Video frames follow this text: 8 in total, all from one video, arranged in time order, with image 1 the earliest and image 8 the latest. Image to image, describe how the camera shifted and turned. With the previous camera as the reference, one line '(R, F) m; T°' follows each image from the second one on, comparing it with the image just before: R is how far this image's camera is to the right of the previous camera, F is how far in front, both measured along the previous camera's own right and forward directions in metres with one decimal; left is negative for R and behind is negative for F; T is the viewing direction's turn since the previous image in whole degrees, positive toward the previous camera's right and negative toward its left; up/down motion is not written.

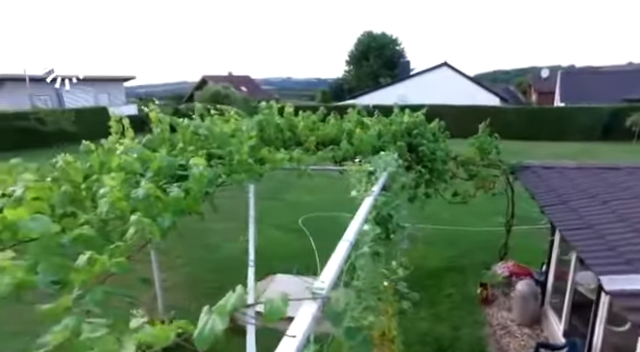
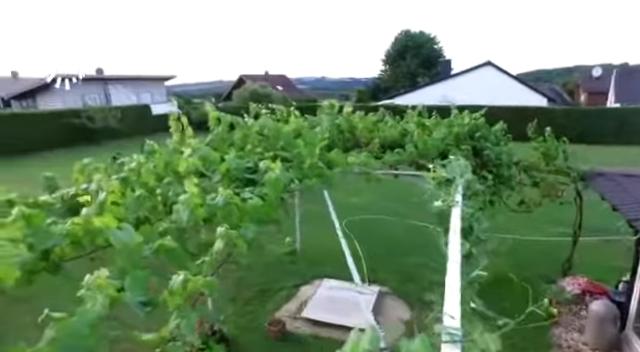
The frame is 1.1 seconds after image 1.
(-0.2, +0.2) m; -4°
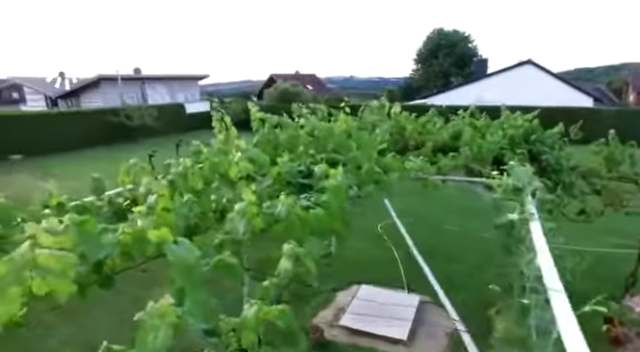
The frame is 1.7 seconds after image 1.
(-0.1, +0.2) m; -4°
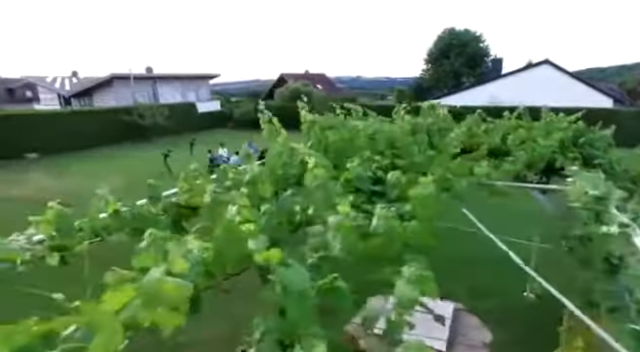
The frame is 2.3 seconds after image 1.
(-0.3, +0.1) m; -1°
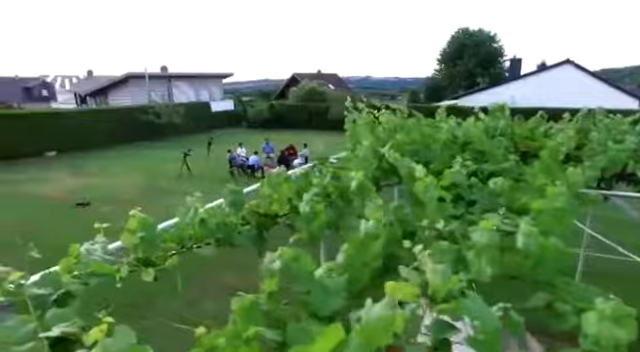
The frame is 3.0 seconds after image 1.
(-0.4, +0.2) m; -1°
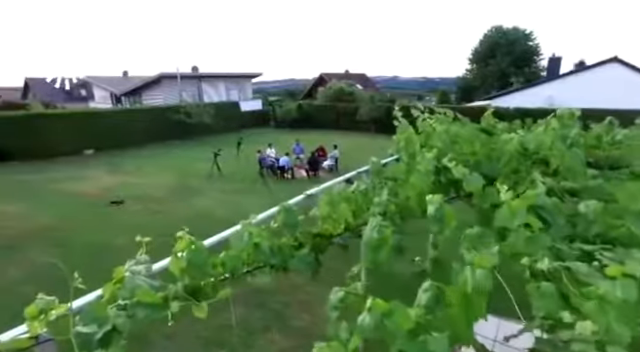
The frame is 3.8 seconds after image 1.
(-0.1, +0.2) m; -4°
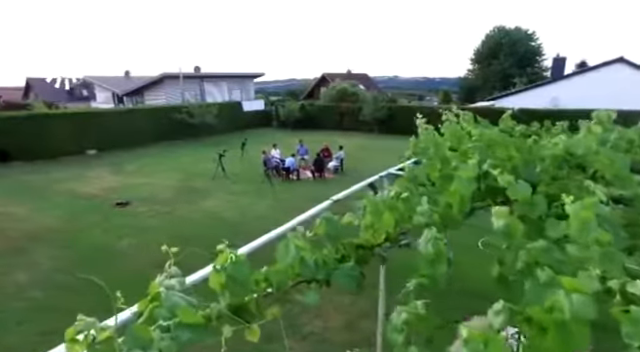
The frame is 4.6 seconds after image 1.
(-0.2, +0.1) m; 0°
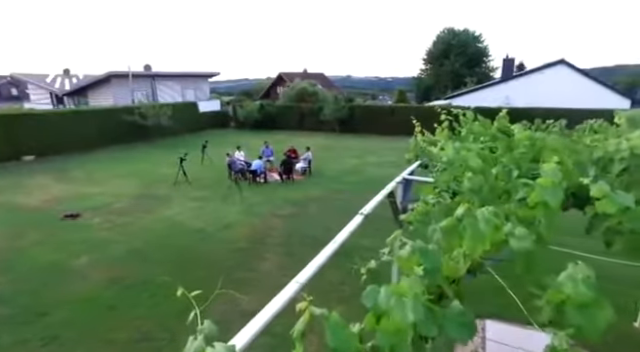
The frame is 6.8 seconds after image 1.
(-0.4, +0.4) m; +6°
